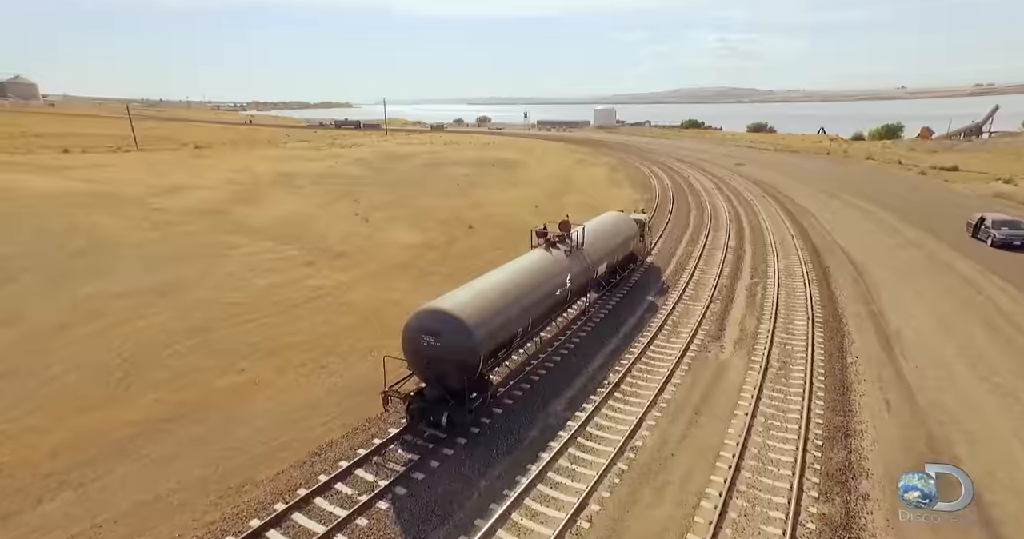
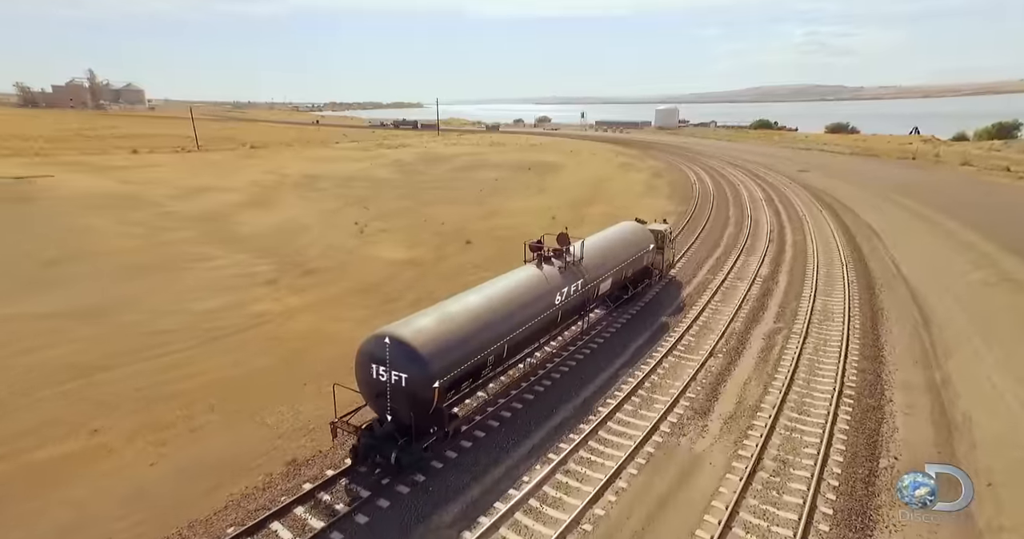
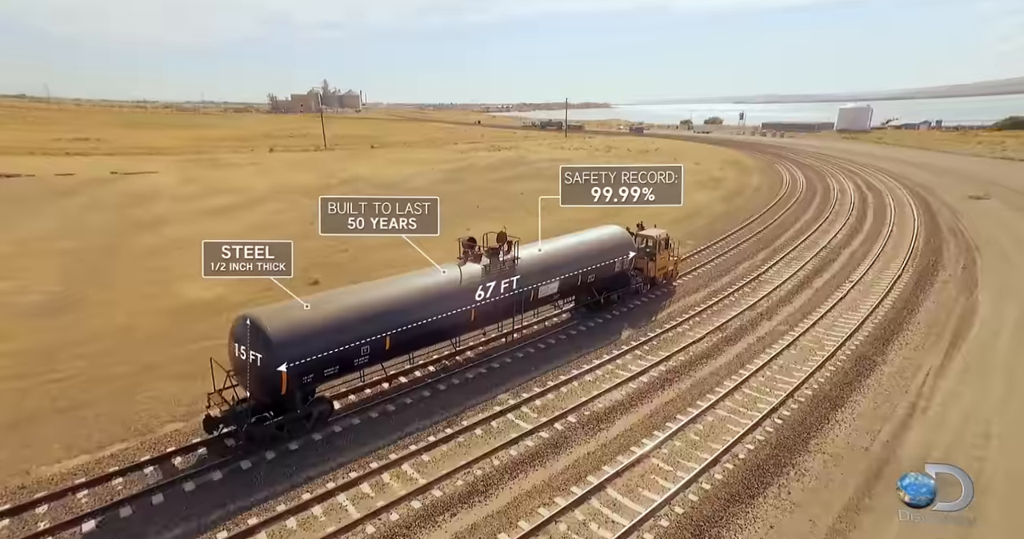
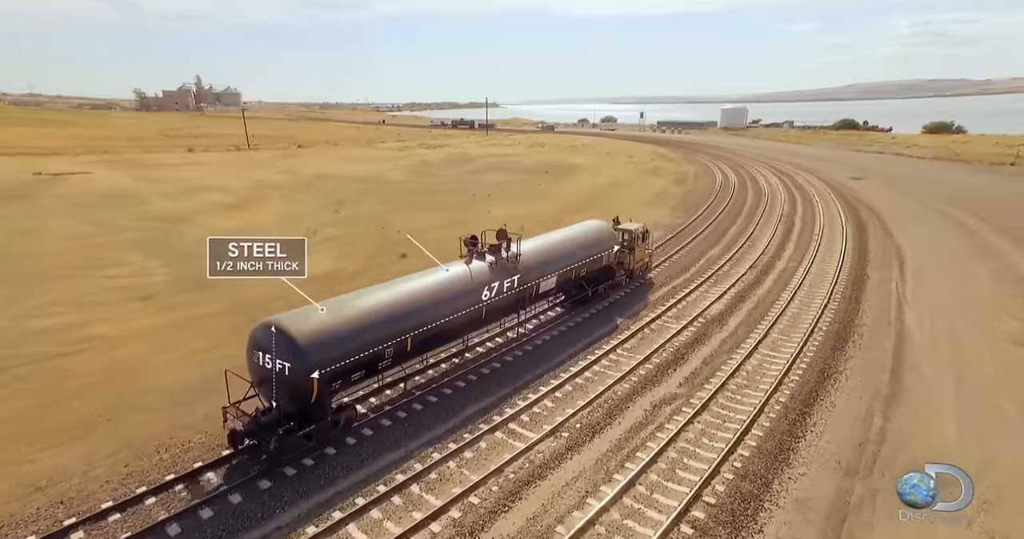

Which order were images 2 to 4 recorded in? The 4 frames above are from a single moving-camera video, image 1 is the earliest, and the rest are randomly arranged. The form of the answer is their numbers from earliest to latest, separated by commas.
2, 4, 3
